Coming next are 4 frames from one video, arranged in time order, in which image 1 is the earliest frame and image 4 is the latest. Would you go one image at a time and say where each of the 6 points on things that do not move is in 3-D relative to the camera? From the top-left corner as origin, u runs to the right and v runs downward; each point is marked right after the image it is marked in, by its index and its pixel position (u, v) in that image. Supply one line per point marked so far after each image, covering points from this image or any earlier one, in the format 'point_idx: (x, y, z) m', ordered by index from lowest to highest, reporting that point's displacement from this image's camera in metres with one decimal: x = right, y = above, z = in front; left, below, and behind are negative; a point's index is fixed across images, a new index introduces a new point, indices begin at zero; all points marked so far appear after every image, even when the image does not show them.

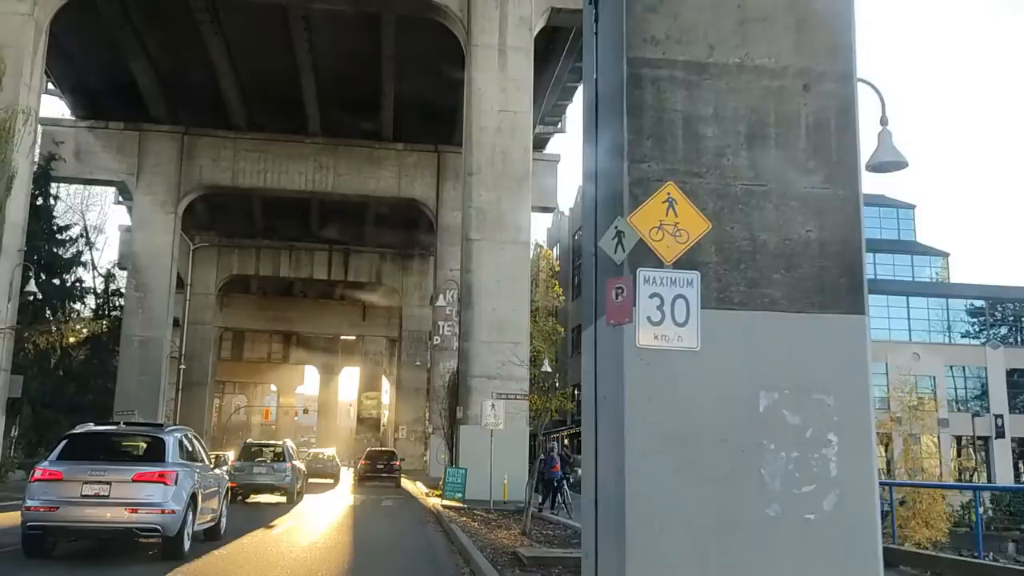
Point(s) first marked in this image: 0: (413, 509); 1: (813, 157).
0: (-5.5, -13.0, +19.4) m
1: (+5.7, +2.4, +6.2) m
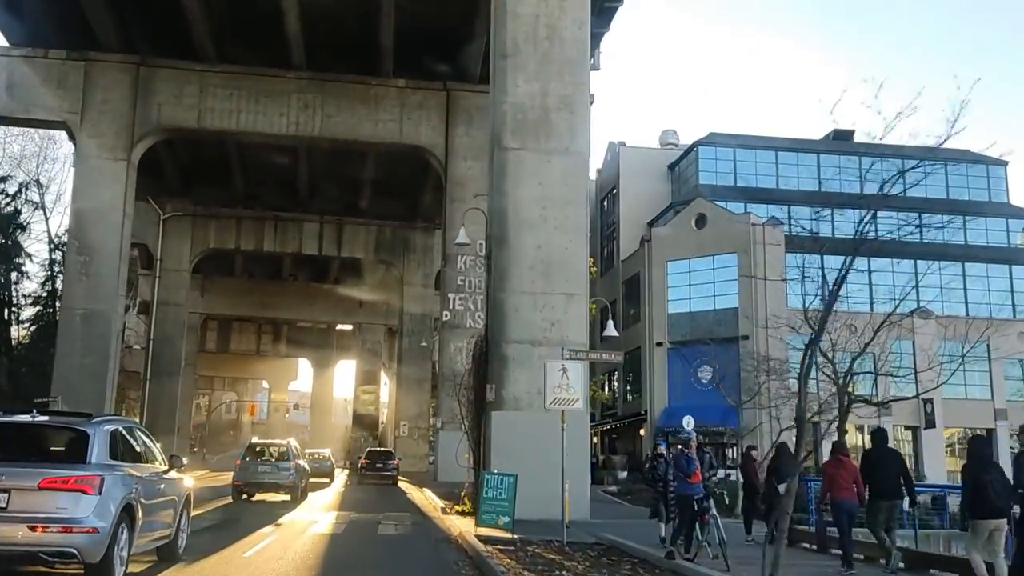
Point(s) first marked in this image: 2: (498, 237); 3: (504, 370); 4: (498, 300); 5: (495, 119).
0: (-2.9, -9.5, +12.5) m
1: (+8.3, +6.0, -0.6) m
2: (-0.7, +2.5, +16.3) m
3: (-0.4, -3.9, +15.9) m
4: (-0.7, -0.5, +16.1) m
5: (-0.8, +8.5, +16.6) m
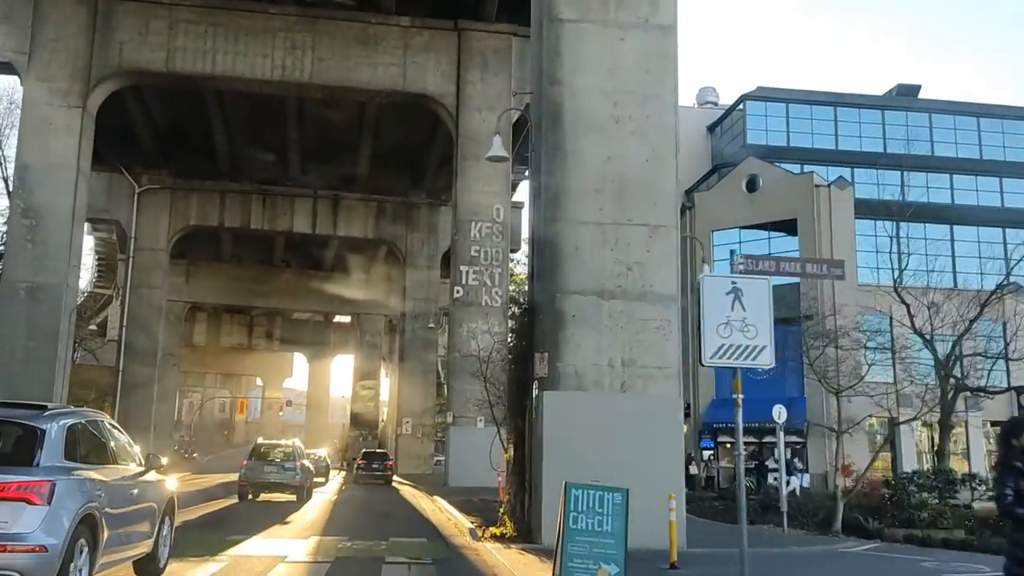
0: (-0.9, -7.0, +7.7) m
1: (+10.3, +8.4, -5.4) m
2: (+1.3, +5.0, +11.5) m
3: (+1.6, -1.5, +11.1) m
4: (+1.3, +1.9, +11.3) m
5: (+1.2, +10.9, +11.8) m
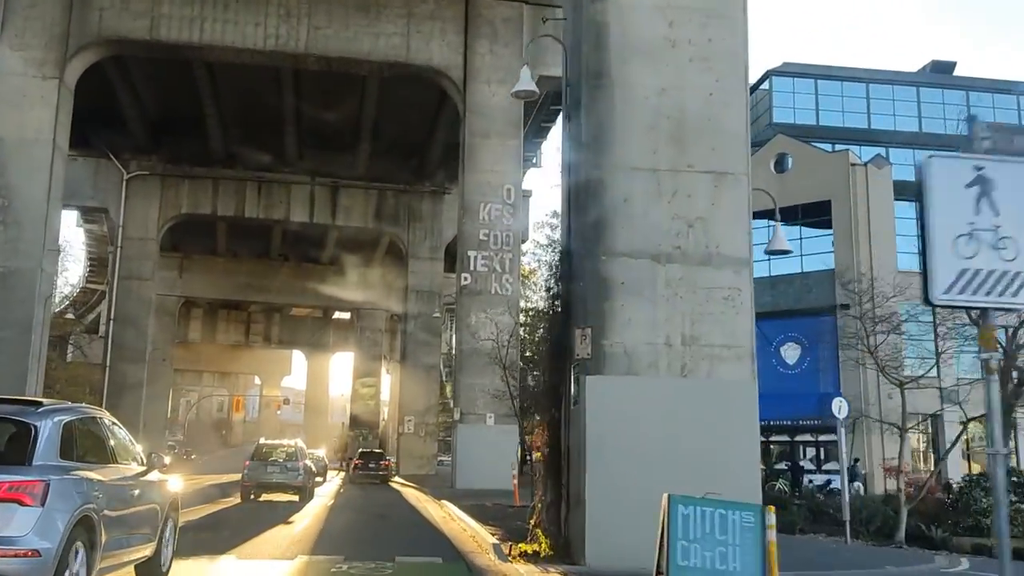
0: (0.0, -5.9, +5.6) m
1: (+11.2, +9.5, -7.5) m
2: (+2.2, +6.0, +9.4) m
3: (+2.5, -0.4, +9.0) m
4: (+2.2, +3.0, +9.2) m
5: (+2.2, +12.0, +9.8) m
